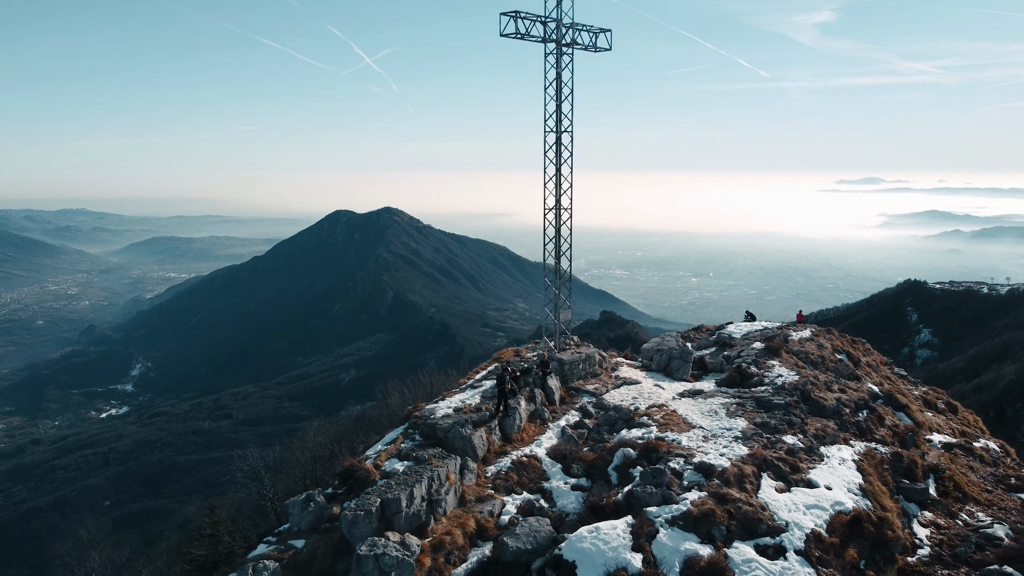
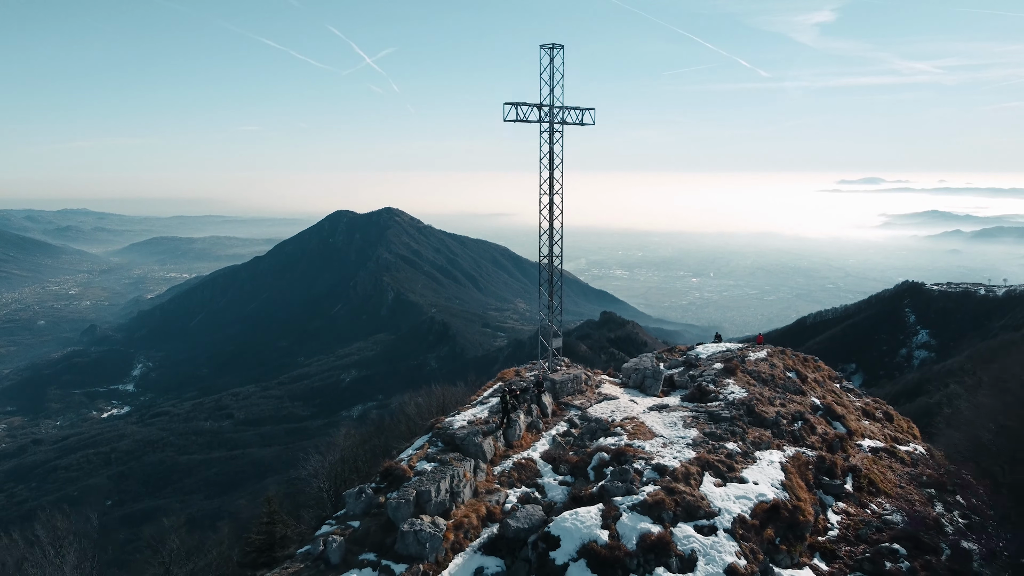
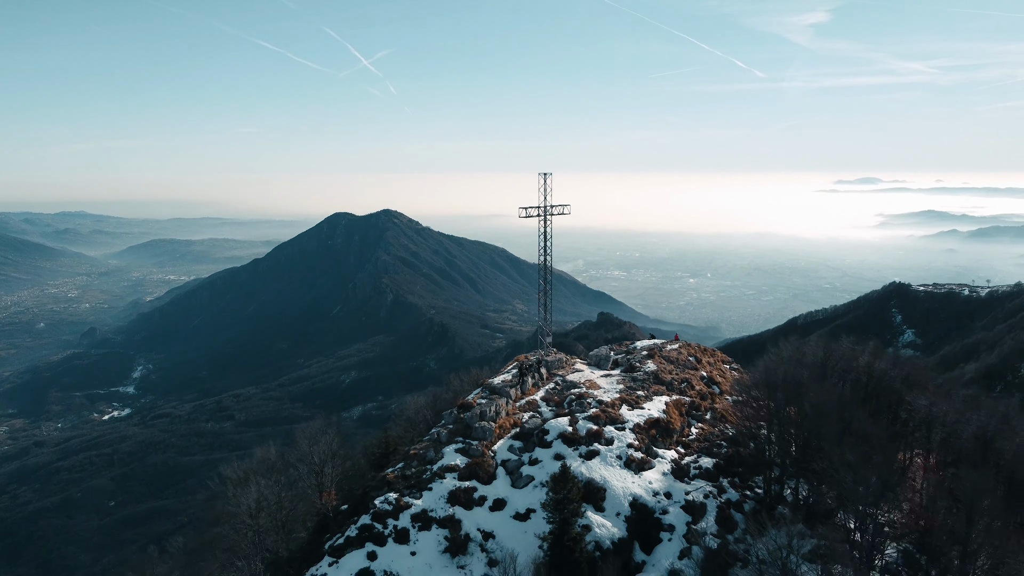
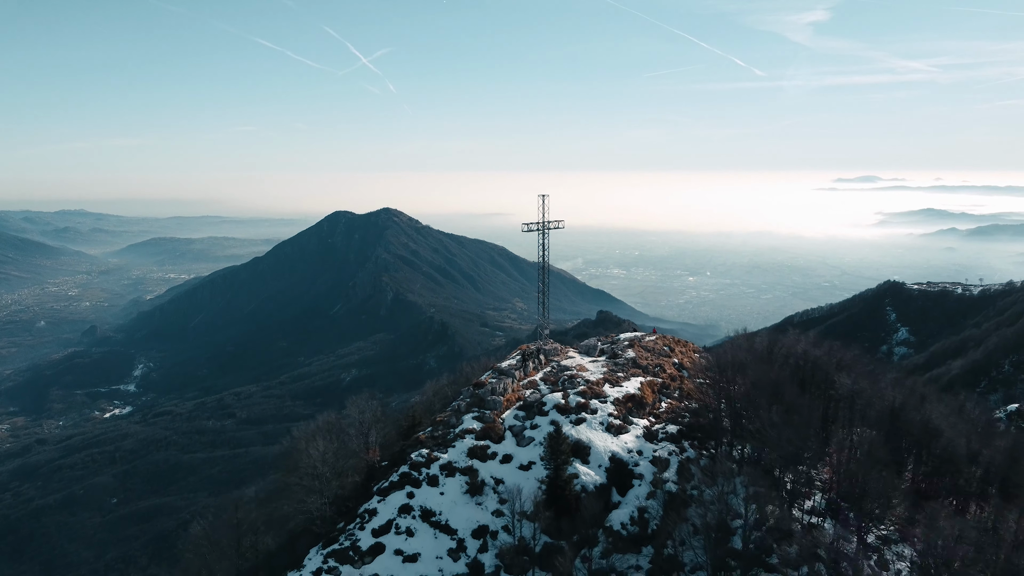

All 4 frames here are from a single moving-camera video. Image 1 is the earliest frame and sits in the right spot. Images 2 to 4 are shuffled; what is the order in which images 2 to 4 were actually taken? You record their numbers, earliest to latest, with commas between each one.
2, 3, 4
